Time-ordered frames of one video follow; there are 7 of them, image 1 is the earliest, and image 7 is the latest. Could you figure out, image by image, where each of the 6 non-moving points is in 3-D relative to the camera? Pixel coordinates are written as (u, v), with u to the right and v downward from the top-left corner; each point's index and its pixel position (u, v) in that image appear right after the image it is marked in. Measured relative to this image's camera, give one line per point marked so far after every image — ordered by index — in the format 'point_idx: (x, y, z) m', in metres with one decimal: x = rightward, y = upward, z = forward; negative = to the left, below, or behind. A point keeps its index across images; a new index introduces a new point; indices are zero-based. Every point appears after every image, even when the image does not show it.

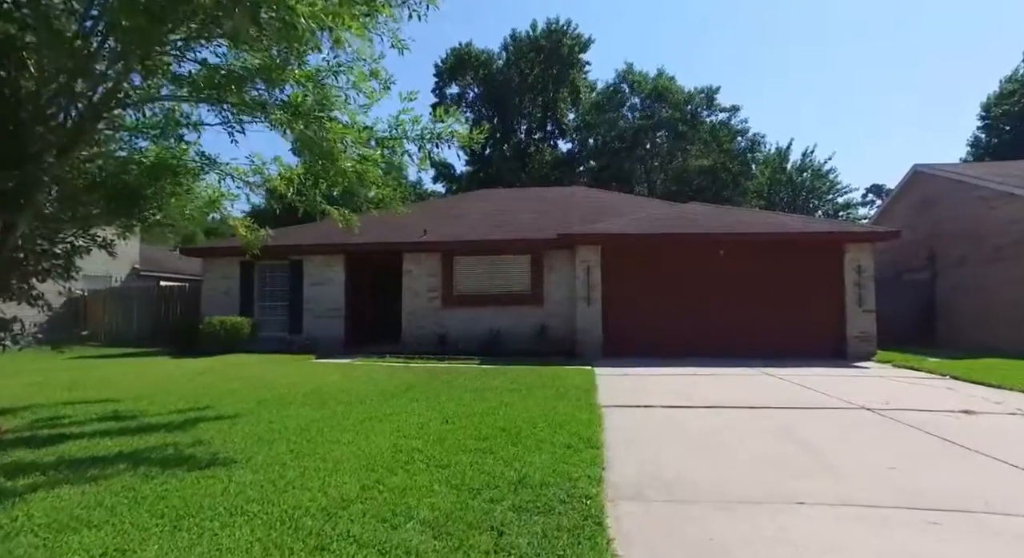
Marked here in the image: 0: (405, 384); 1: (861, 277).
0: (-1.5, -1.5, +7.4) m
1: (+7.9, +0.1, +11.8) m
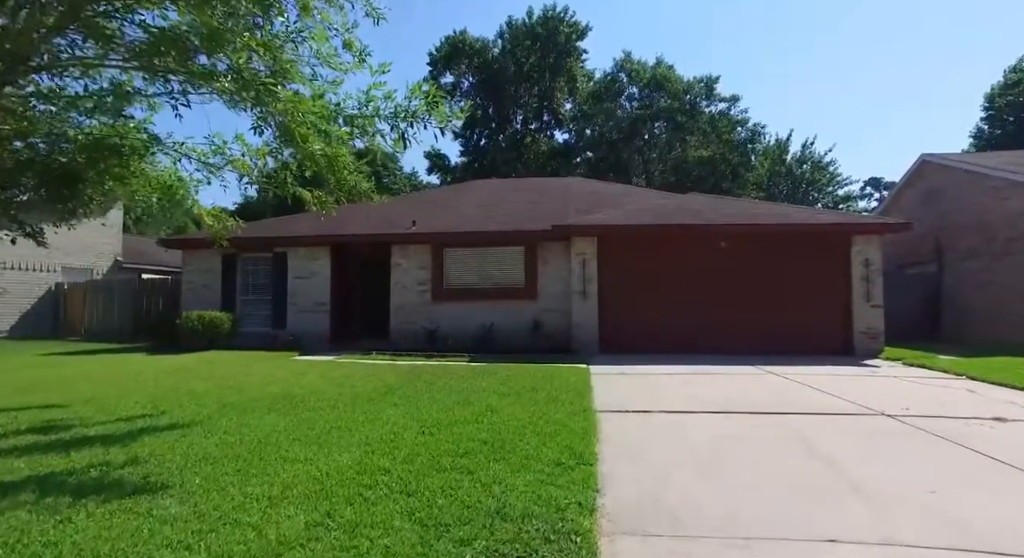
0: (-1.7, -1.4, +6.9) m
1: (+7.8, +0.2, +11.3) m
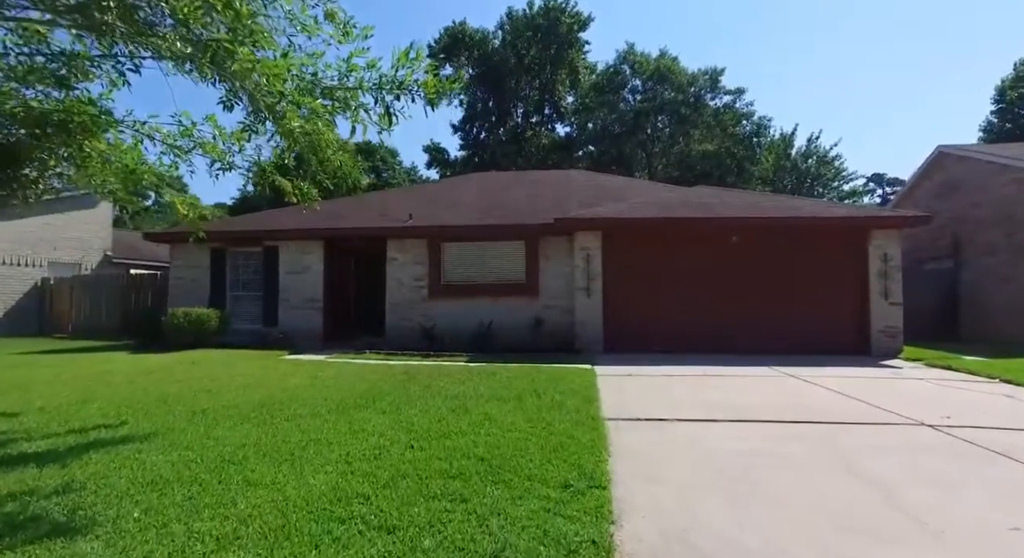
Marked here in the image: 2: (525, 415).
0: (-1.7, -1.4, +6.3) m
1: (+7.8, +0.3, +10.7) m
2: (+0.1, -1.4, +5.2) m
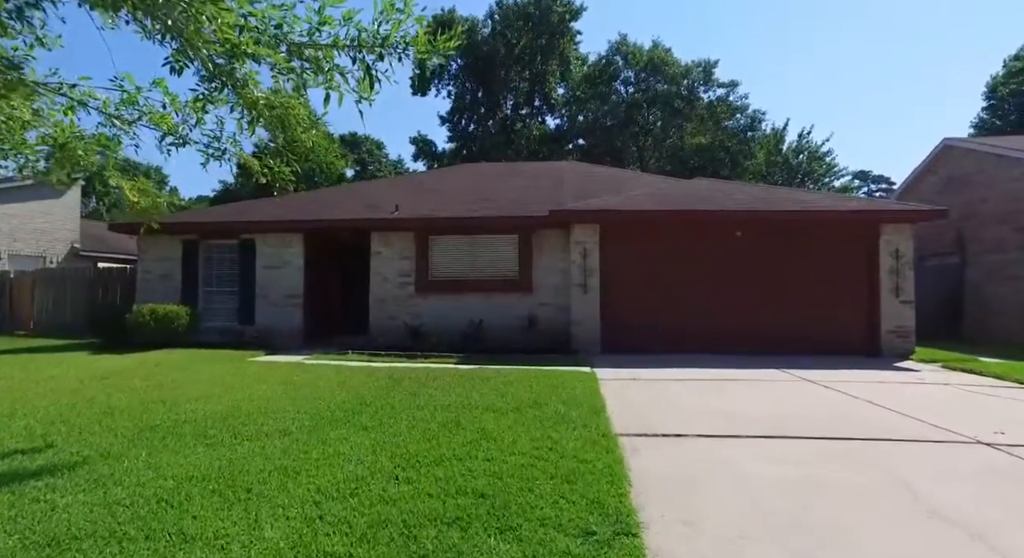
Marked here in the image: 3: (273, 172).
0: (-1.7, -1.3, +5.6) m
1: (+7.6, +0.3, +10.2) m
2: (+0.1, -1.3, +4.5) m
3: (-2.0, +0.9, +4.4) m
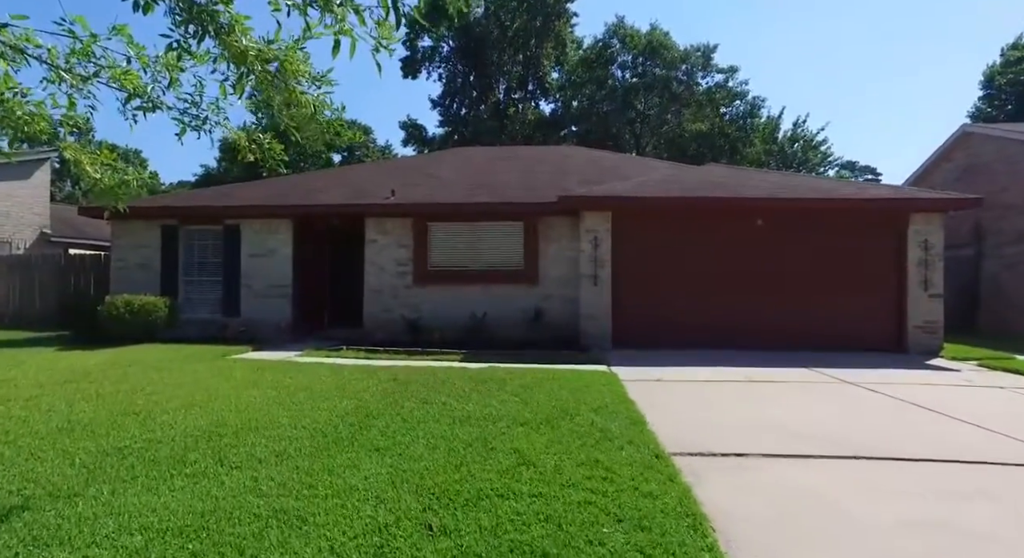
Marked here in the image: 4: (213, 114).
0: (-1.4, -1.2, +4.9) m
1: (+7.8, +0.5, +9.7) m
2: (+0.4, -1.3, +3.8) m
3: (-1.7, +0.9, +3.6) m
4: (-2.0, +1.1, +3.4) m
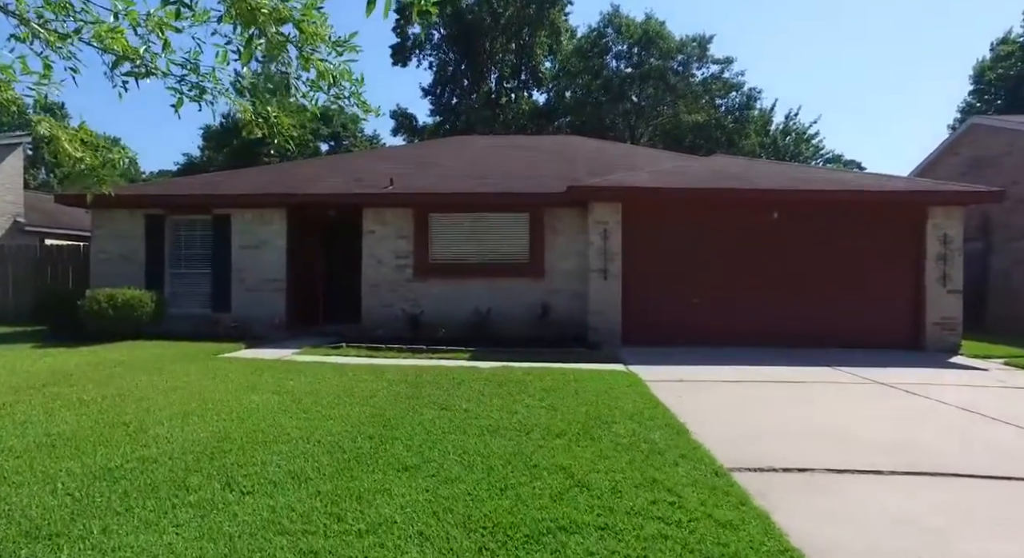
0: (-1.2, -1.2, +4.5) m
1: (+7.9, +0.6, +9.5) m
2: (+0.7, -1.3, +3.4) m
3: (-1.4, +0.9, +3.1) m
4: (-1.7, +1.2, +2.9) m
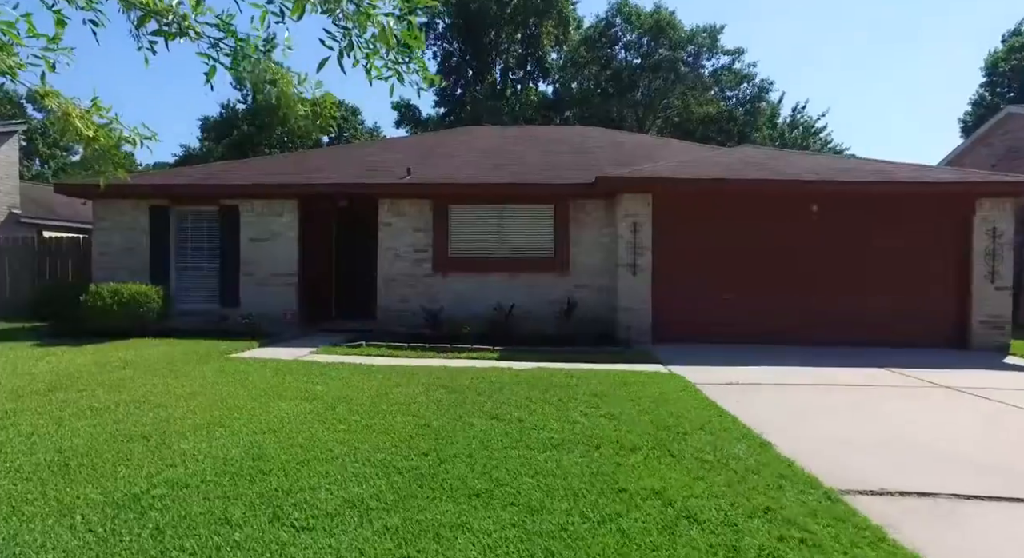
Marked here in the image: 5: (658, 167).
0: (-0.7, -1.2, +4.0) m
1: (+8.4, +0.6, +9.1) m
2: (+1.2, -1.3, +3.0) m
3: (-0.9, +1.0, +2.6) m
4: (-1.2, +1.2, +2.4) m
5: (+2.9, +2.2, +10.2) m
